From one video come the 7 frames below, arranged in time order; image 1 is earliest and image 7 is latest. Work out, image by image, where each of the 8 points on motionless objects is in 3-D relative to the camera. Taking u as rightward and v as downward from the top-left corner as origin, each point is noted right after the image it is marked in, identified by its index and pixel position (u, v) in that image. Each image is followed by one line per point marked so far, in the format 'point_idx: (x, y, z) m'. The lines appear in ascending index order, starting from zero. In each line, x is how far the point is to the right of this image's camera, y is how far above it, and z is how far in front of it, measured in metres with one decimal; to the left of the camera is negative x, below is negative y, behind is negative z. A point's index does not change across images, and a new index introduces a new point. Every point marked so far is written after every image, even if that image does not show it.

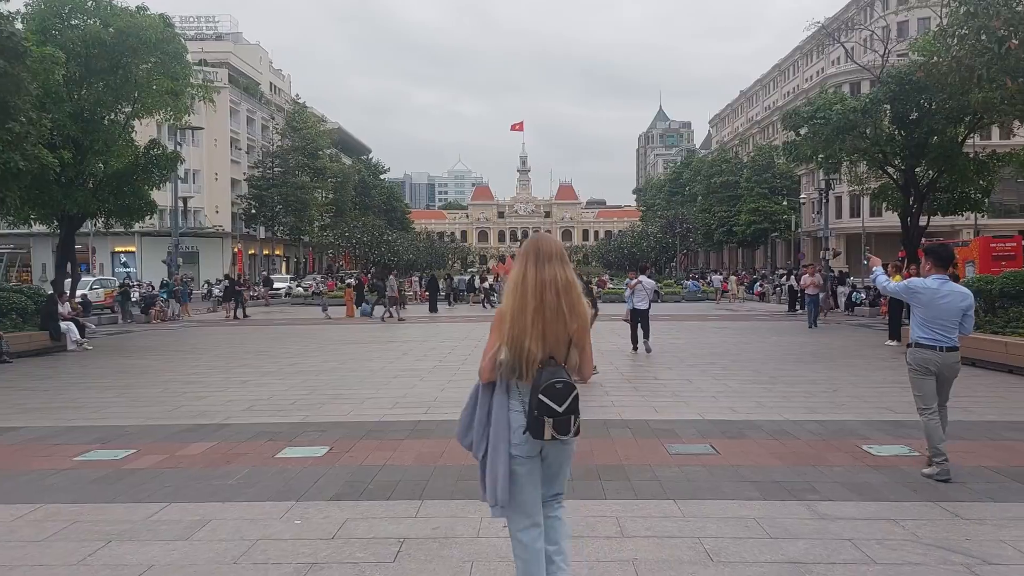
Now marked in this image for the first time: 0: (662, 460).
0: (+1.1, -1.3, +6.2) m
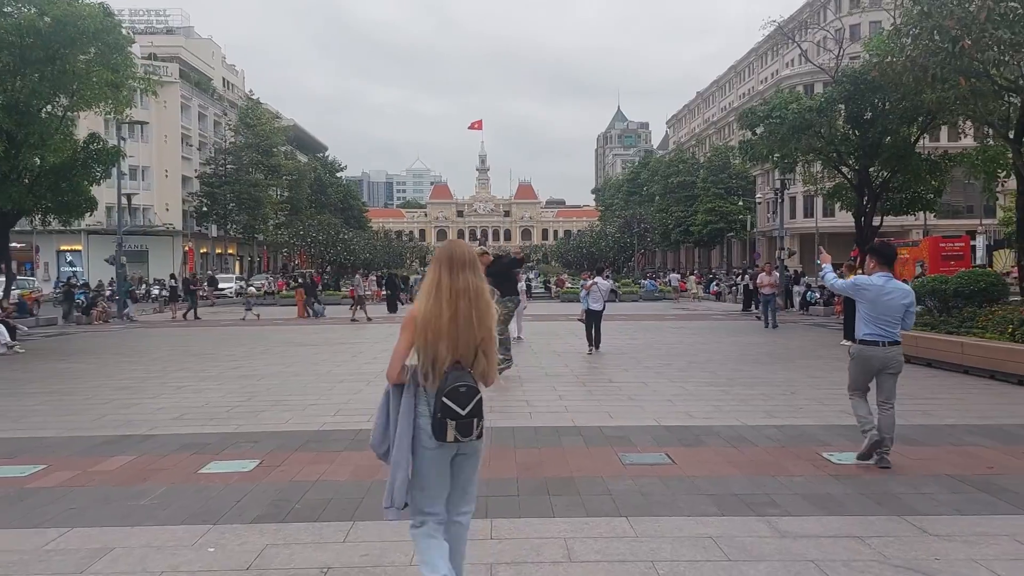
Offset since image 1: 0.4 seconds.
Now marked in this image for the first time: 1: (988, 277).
0: (+0.7, -1.3, +5.9) m
1: (+7.6, +0.2, +13.2) m
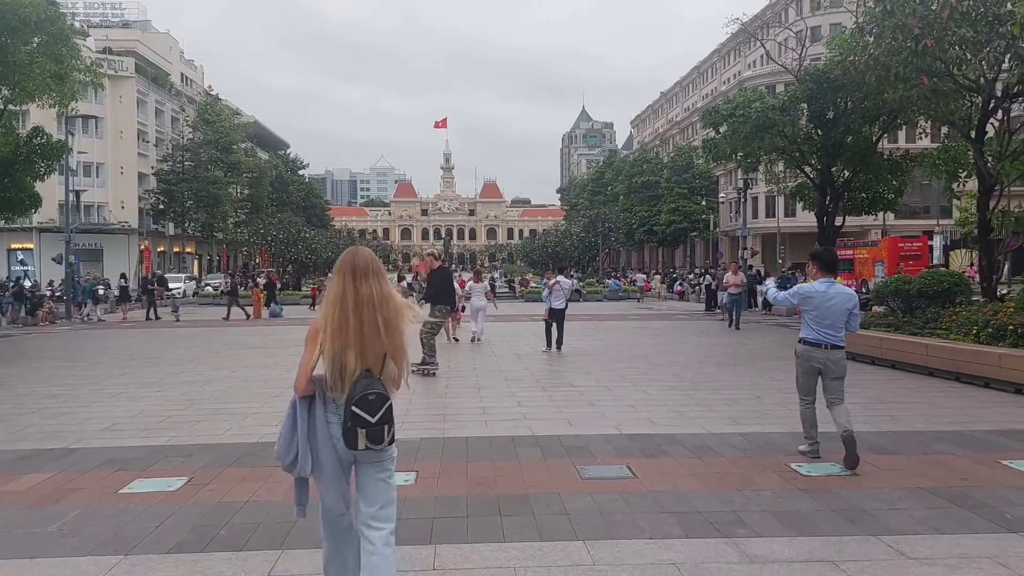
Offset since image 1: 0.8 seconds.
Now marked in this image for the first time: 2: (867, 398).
0: (+0.4, -1.3, +5.5) m
1: (+7.0, +0.2, +13.1) m
2: (+3.9, -1.2, +9.2) m
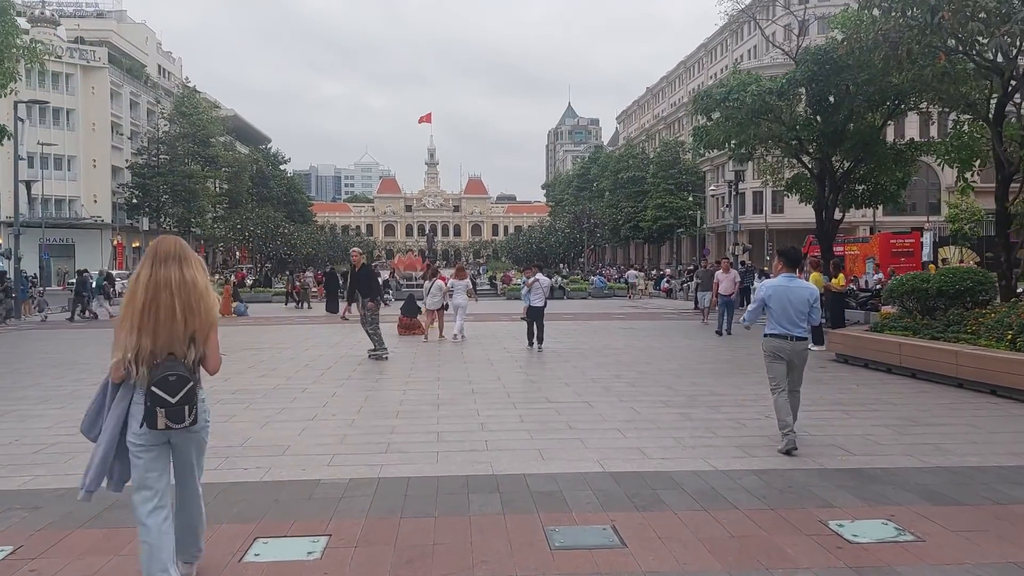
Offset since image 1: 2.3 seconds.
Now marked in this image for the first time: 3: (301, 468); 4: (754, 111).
0: (+0.1, -1.3, +4.0) m
1: (+6.5, +0.2, +11.7) m
2: (+3.6, -1.2, +7.8) m
3: (-1.5, -1.3, +5.9) m
4: (+5.5, +4.0, +18.8) m
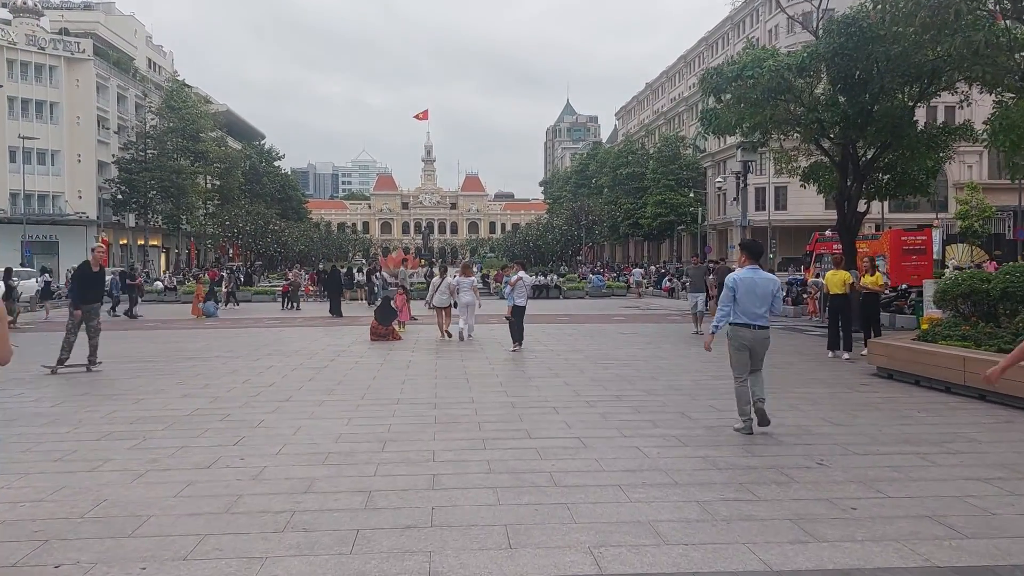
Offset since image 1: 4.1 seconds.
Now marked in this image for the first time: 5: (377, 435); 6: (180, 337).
0: (-0.1, -1.4, +2.0) m
1: (+6.3, +0.2, +9.7) m
2: (+3.4, -1.2, +5.8) m
3: (-1.7, -1.3, +3.9) m
4: (+5.3, +4.0, +16.8) m
5: (-1.1, -1.2, +6.9) m
6: (-7.4, -1.1, +18.3) m
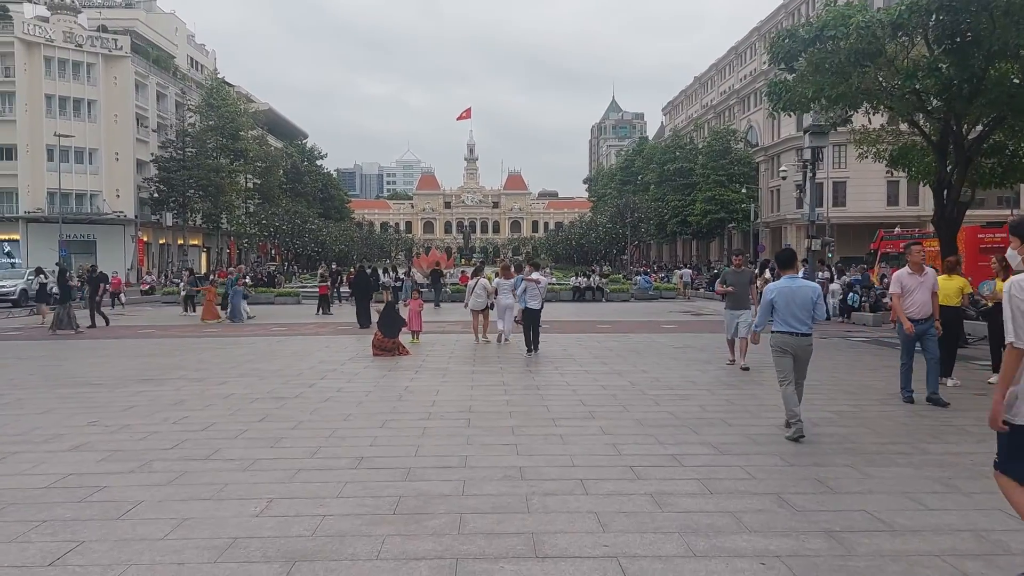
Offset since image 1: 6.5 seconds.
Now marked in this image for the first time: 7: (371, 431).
0: (-0.4, -1.5, -0.7) m
1: (+6.4, +0.1, +6.7) m
2: (+3.3, -1.3, +2.9) m
3: (-1.9, -1.4, +1.3) m
4: (+5.8, +3.9, +13.8) m
5: (-1.1, -1.3, +4.3) m
6: (-6.8, -1.1, +16.0) m
7: (-1.3, -1.3, +7.3) m
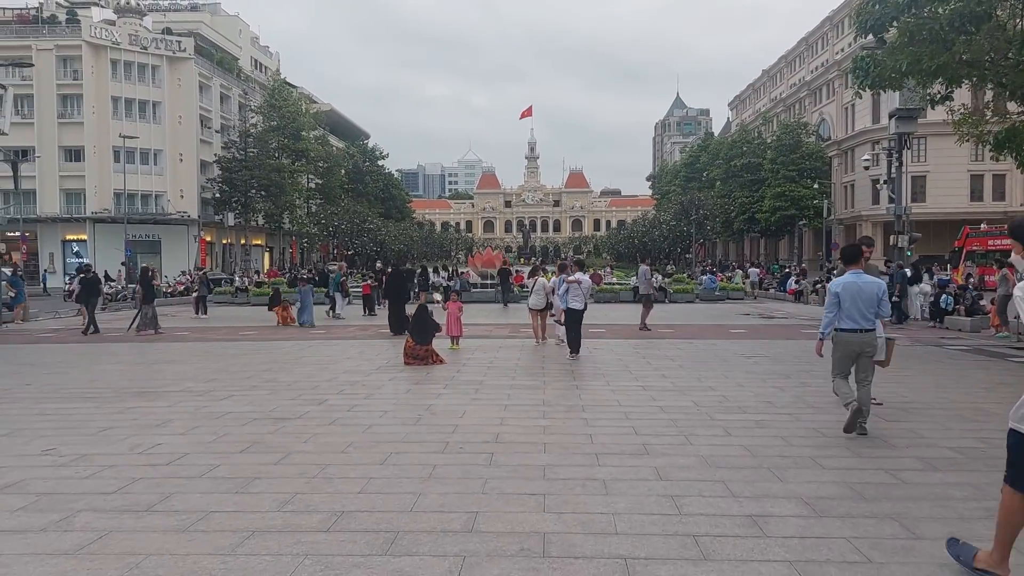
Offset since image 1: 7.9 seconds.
0: (-0.8, -1.5, -2.1) m
1: (+6.6, 0.0, +4.7) m
2: (+3.2, -1.4, +1.2) m
3: (-2.2, -1.4, 0.0) m
4: (+6.5, +3.9, +11.9) m
5: (-1.1, -1.4, +2.9) m
6: (-5.9, -1.2, +15.0) m
7: (-1.0, -1.3, +5.9) m
